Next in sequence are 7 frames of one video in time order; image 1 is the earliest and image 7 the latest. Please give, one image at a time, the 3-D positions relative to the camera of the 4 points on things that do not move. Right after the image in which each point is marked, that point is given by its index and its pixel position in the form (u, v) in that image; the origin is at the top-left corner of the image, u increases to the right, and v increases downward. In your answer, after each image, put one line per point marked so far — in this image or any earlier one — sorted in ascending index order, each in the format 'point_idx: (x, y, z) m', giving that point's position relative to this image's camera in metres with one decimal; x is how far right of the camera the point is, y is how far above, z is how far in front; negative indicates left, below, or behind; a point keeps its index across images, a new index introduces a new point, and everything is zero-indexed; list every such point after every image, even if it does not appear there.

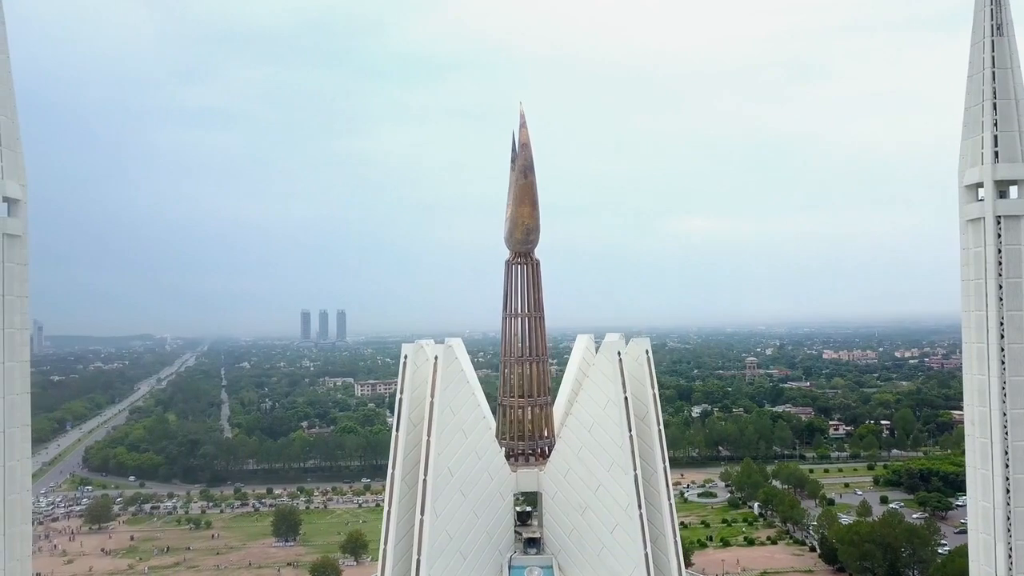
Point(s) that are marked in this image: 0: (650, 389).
0: (+1.9, -1.4, +9.3) m
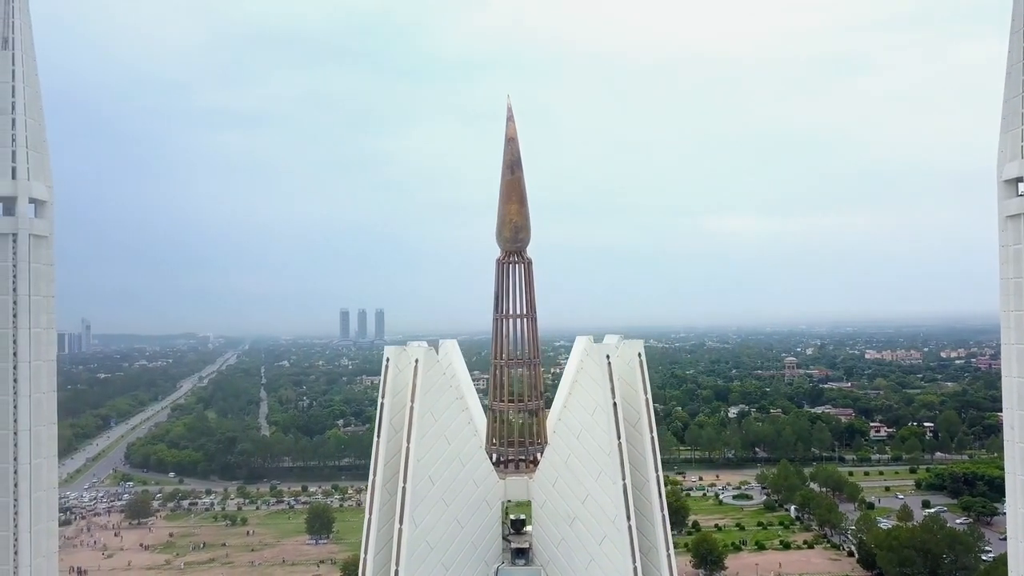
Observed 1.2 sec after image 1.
0: (+1.7, -1.4, +8.9) m
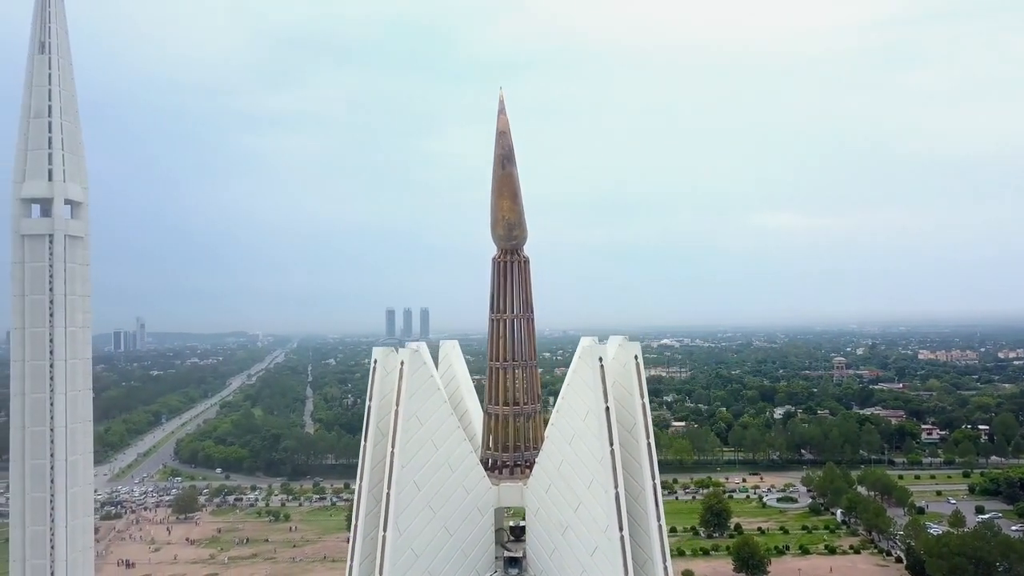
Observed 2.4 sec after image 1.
0: (+1.6, -1.4, +8.5) m
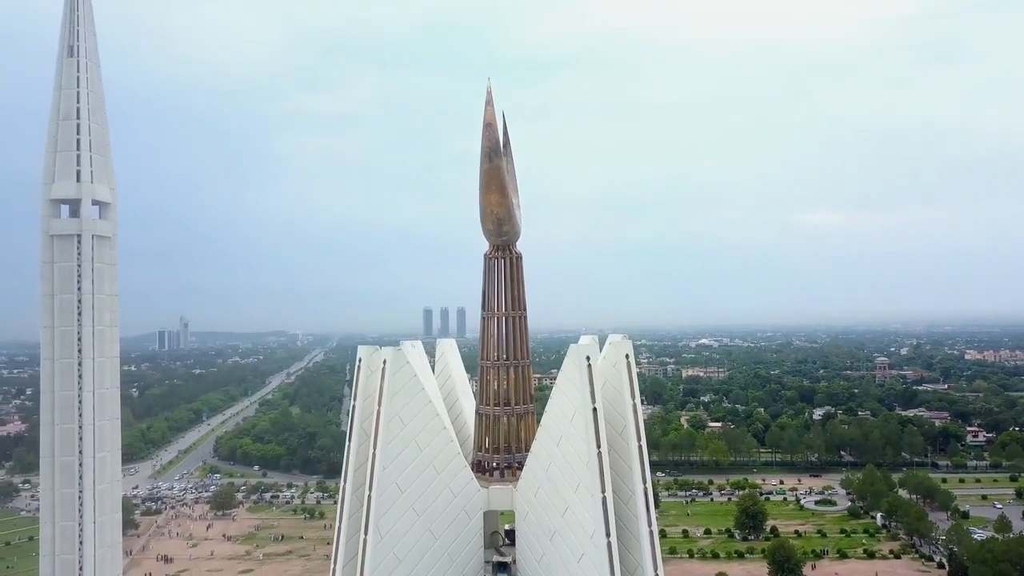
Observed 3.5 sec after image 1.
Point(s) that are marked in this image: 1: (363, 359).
0: (+1.4, -1.4, +8.1) m
1: (-1.9, -0.9, +8.5) m
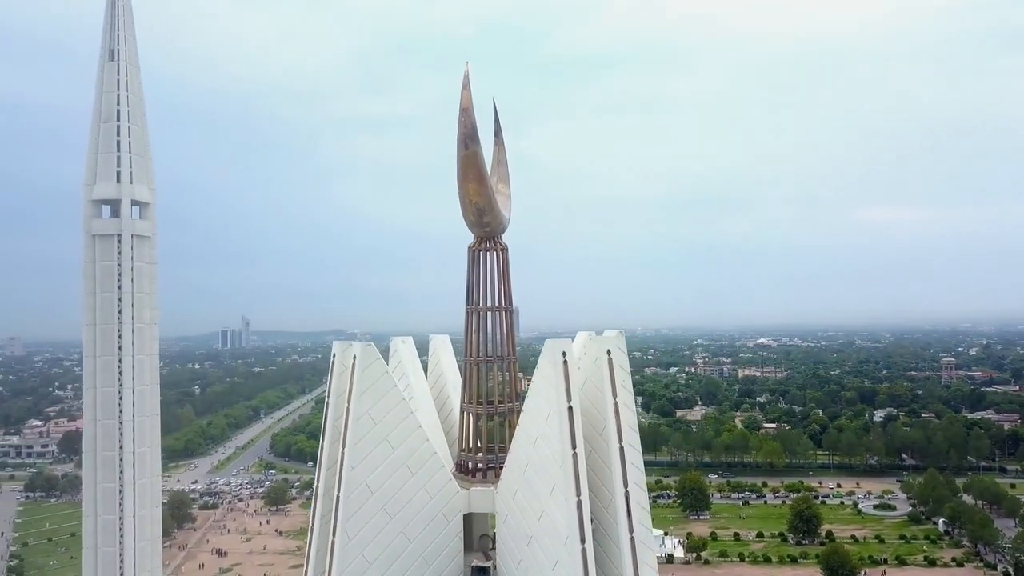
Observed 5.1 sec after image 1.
0: (+1.1, -1.3, +7.7) m
1: (-2.2, -0.8, +8.2) m
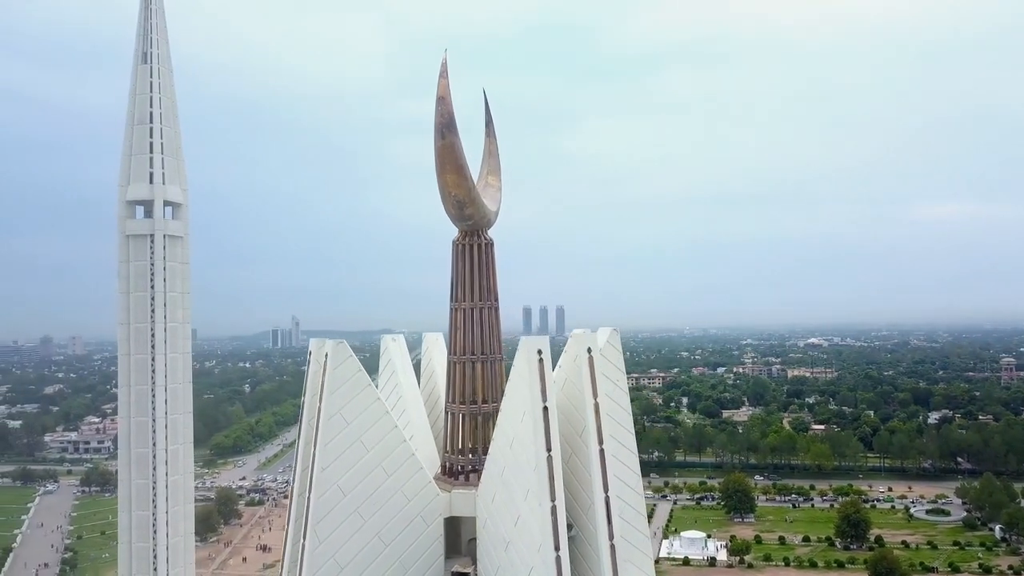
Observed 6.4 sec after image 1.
0: (+0.8, -1.2, +7.3) m
1: (-2.4, -0.8, +8.0) m
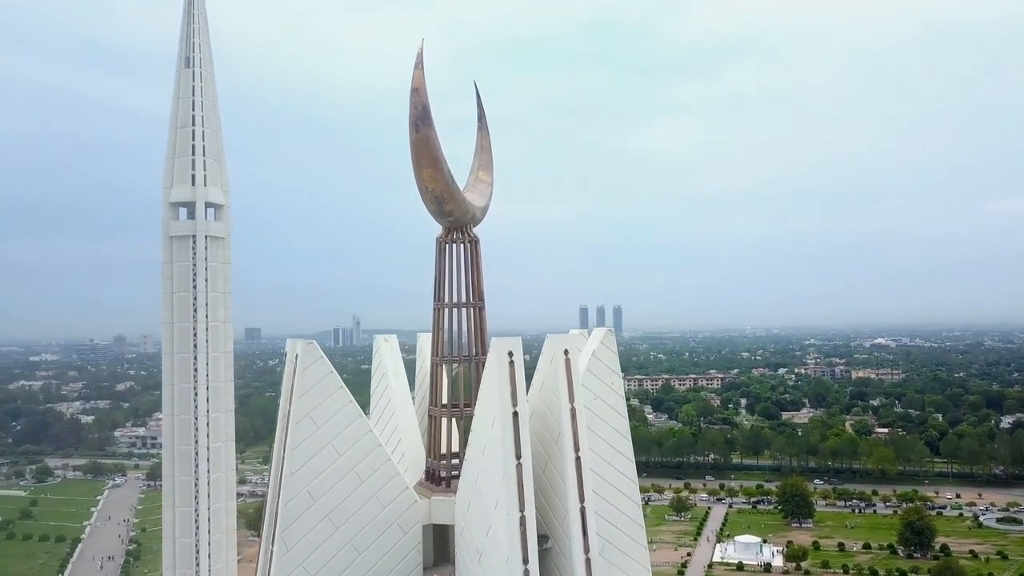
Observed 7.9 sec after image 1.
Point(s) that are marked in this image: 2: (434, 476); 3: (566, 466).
0: (+0.6, -1.2, +6.9) m
1: (-2.7, -0.8, +7.8) m
2: (-1.0, -2.5, +8.8) m
3: (+0.6, -1.8, +6.8) m
